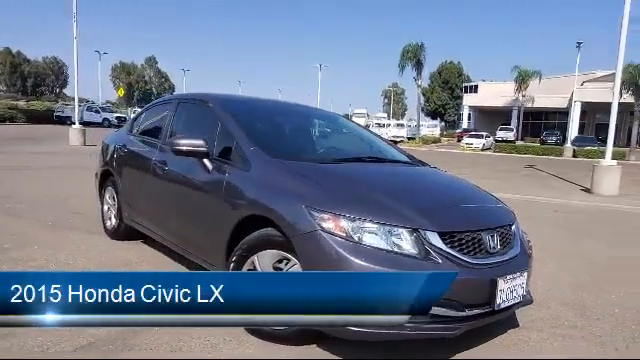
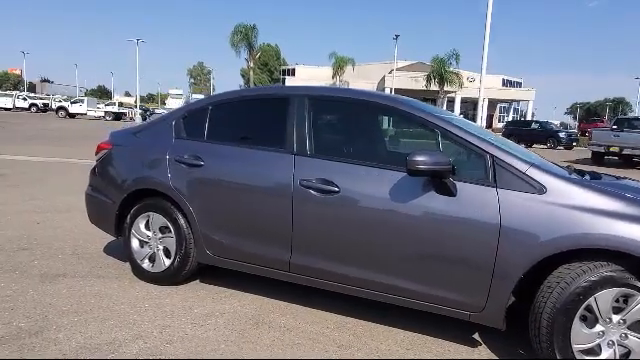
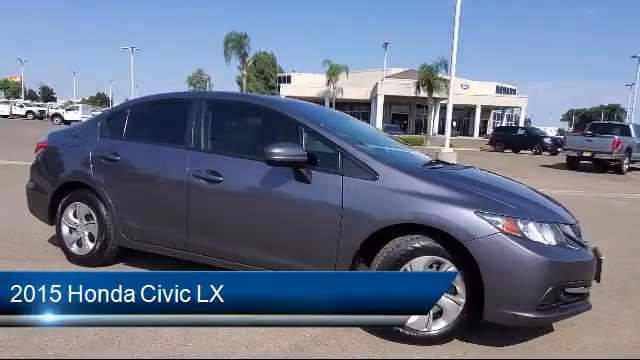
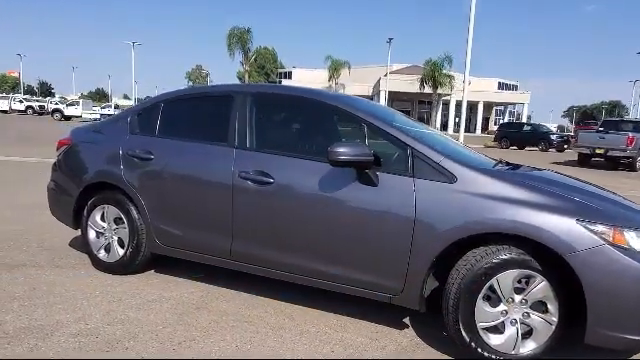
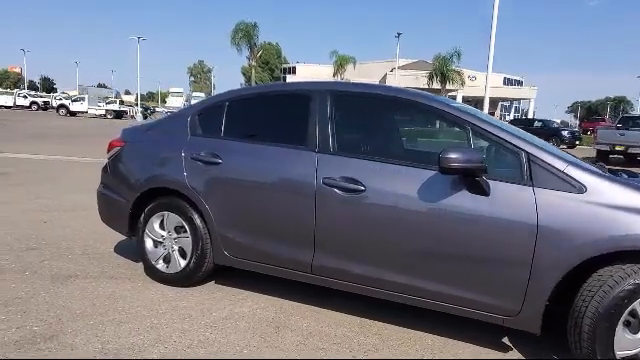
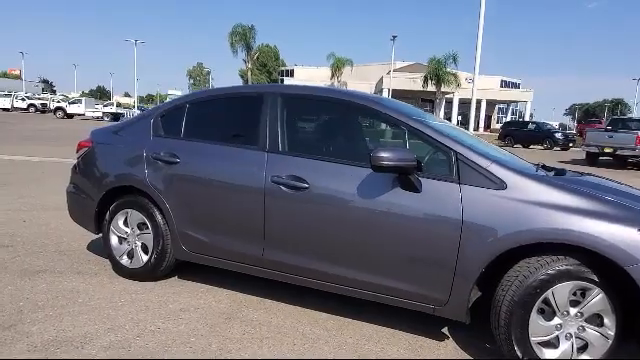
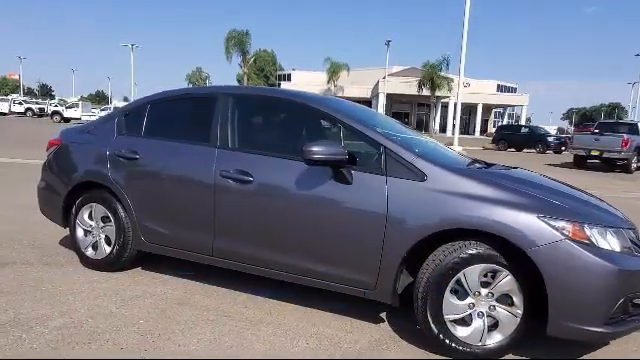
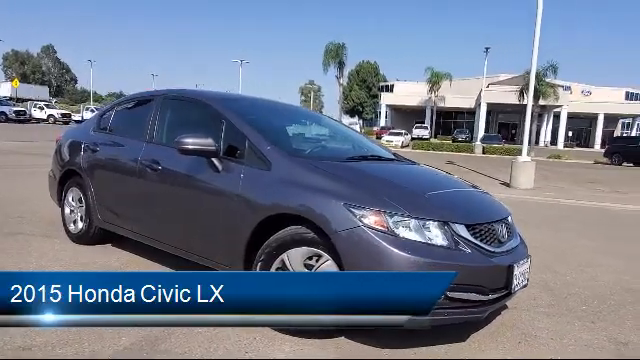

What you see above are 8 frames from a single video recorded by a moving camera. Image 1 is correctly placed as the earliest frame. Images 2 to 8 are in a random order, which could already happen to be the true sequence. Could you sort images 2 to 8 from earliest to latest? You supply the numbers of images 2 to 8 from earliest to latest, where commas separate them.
8, 3, 7, 4, 6, 2, 5
